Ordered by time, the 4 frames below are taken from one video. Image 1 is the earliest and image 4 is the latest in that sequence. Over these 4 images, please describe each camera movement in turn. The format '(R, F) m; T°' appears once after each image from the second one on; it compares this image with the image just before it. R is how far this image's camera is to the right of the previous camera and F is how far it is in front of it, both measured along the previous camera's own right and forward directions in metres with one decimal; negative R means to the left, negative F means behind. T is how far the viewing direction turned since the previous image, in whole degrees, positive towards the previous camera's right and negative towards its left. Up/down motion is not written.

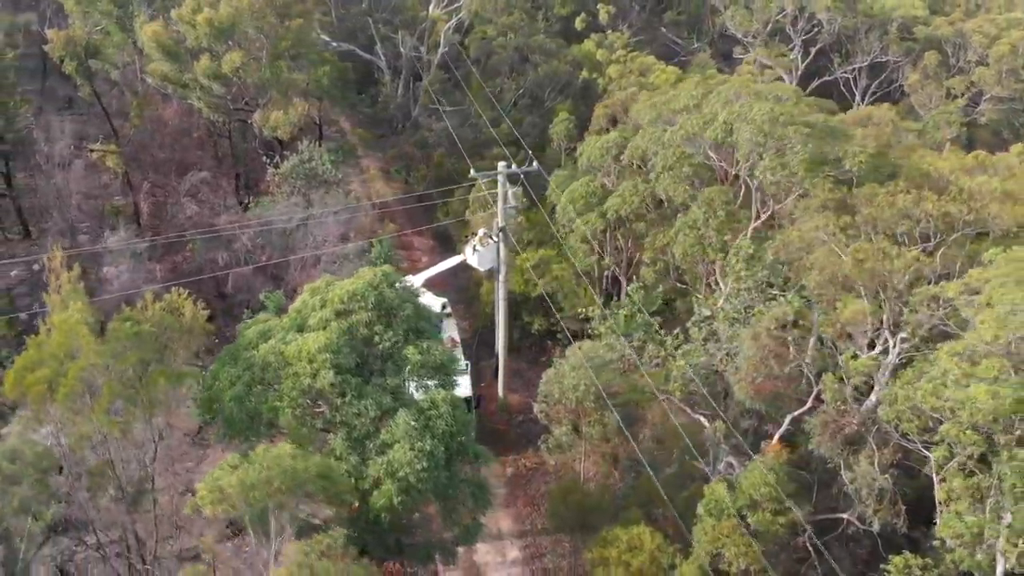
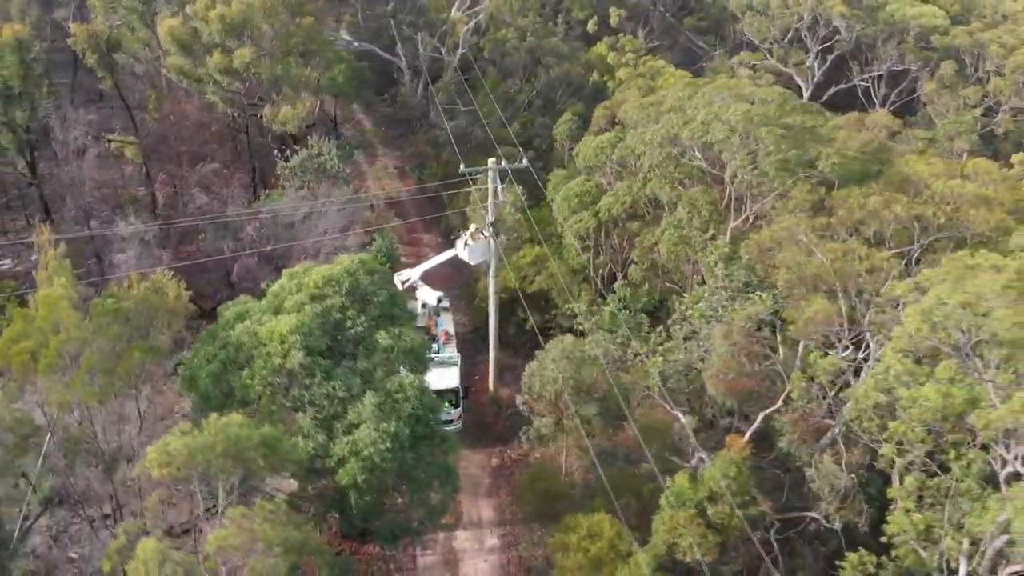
(+0.9, -0.3) m; -2°
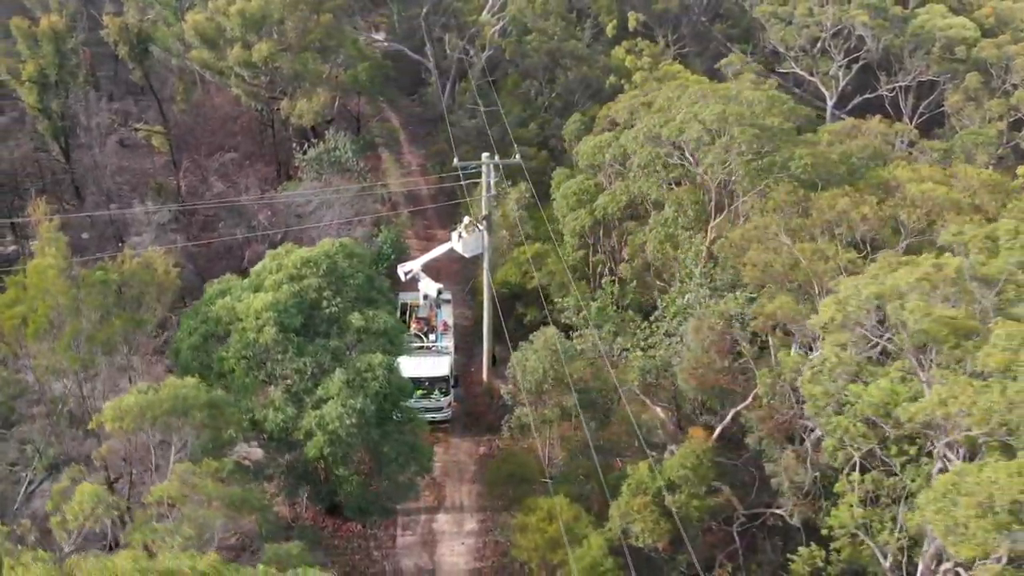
(+1.1, -0.4) m; -3°
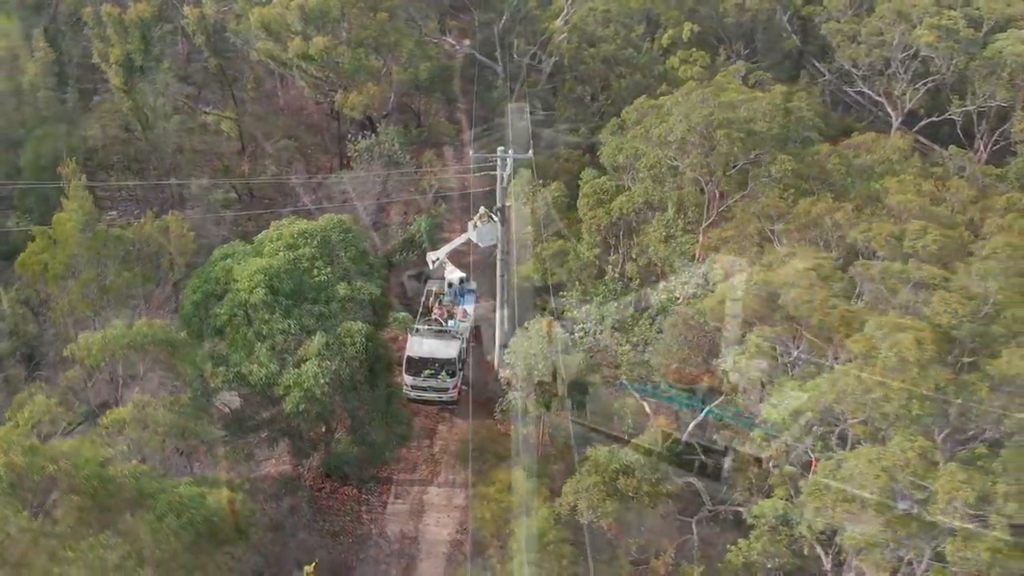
(+1.9, -0.6) m; -6°
